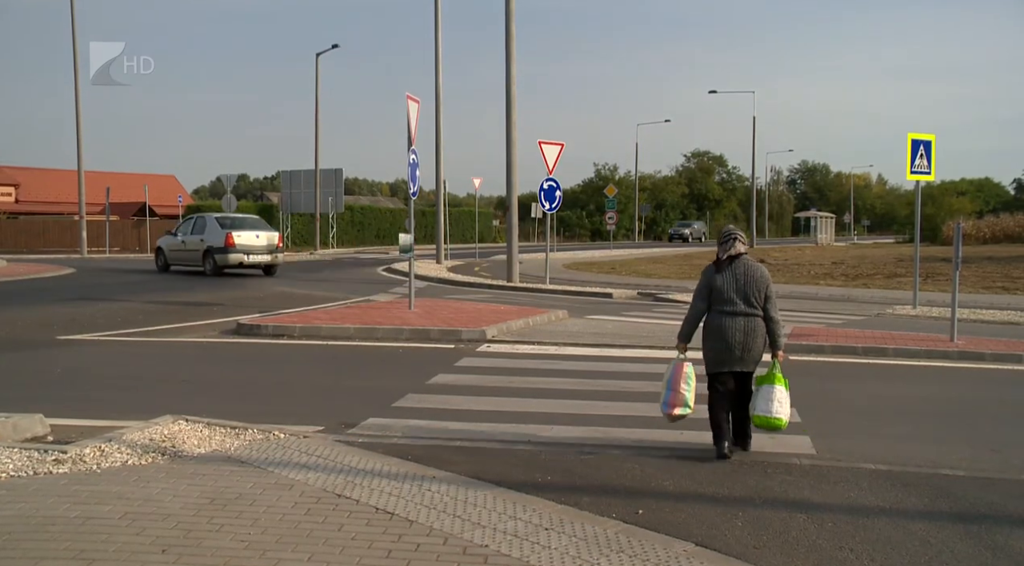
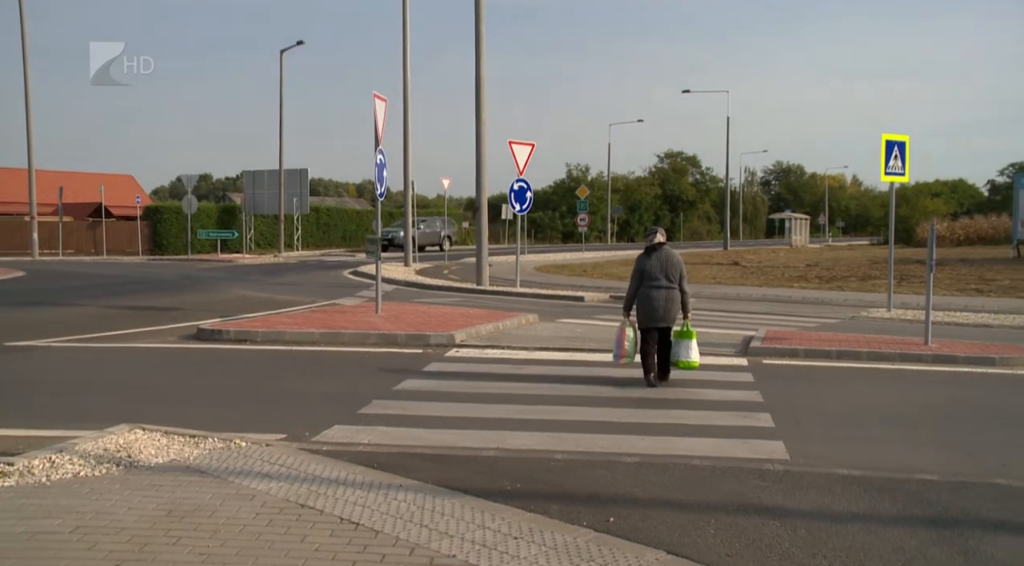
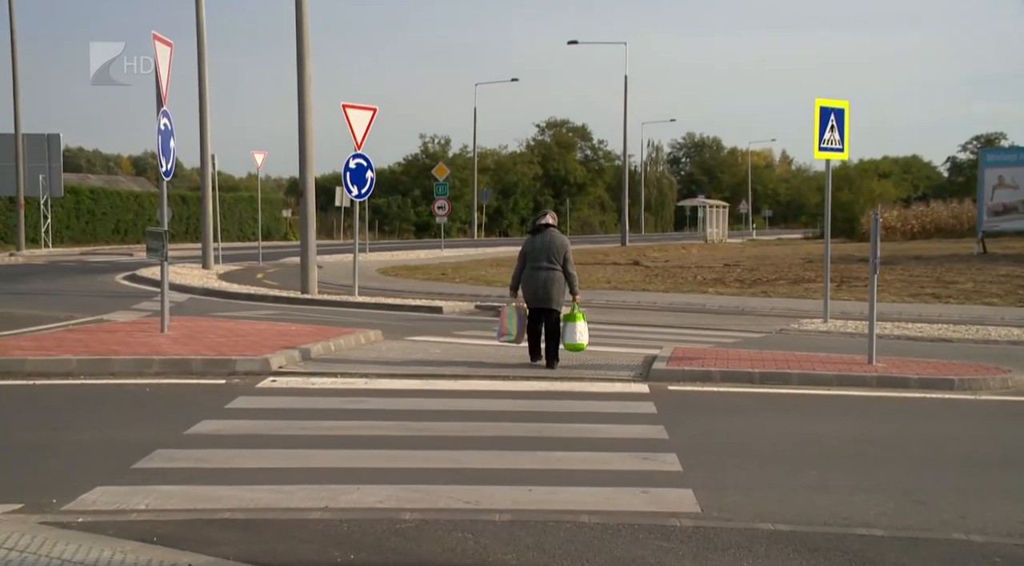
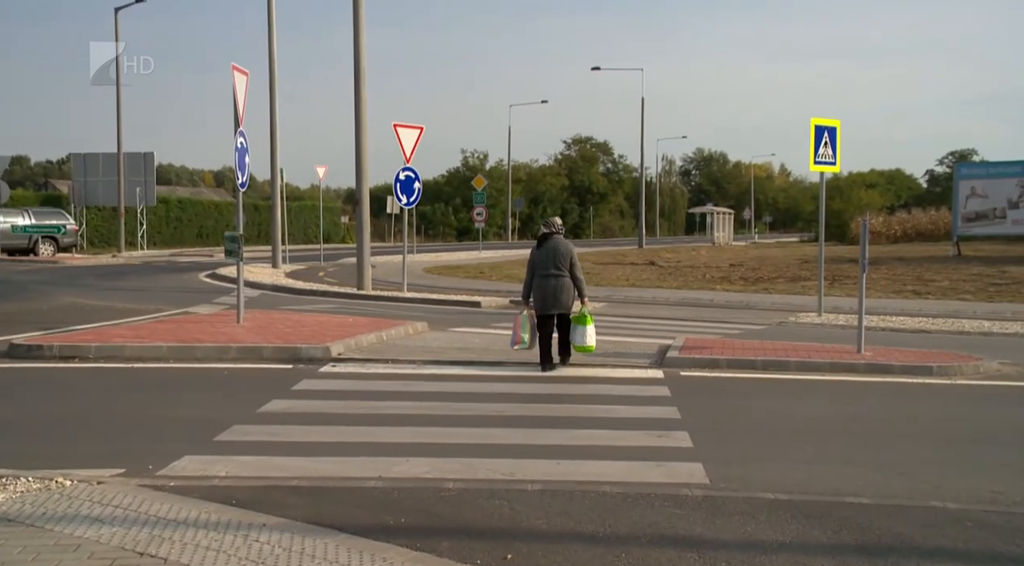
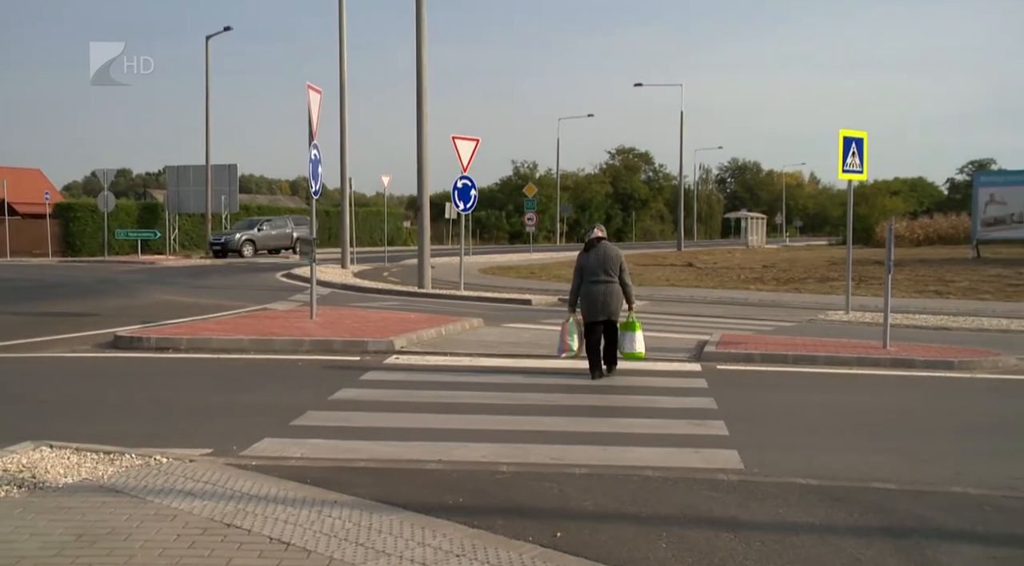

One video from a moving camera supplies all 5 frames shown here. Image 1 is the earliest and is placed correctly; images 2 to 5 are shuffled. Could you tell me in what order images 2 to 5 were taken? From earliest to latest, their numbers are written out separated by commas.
2, 5, 4, 3
